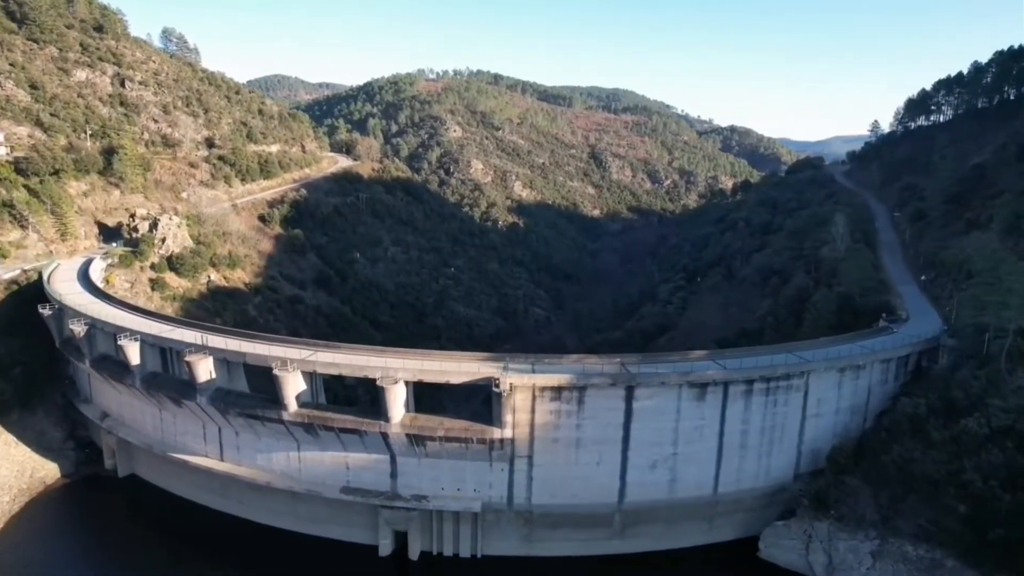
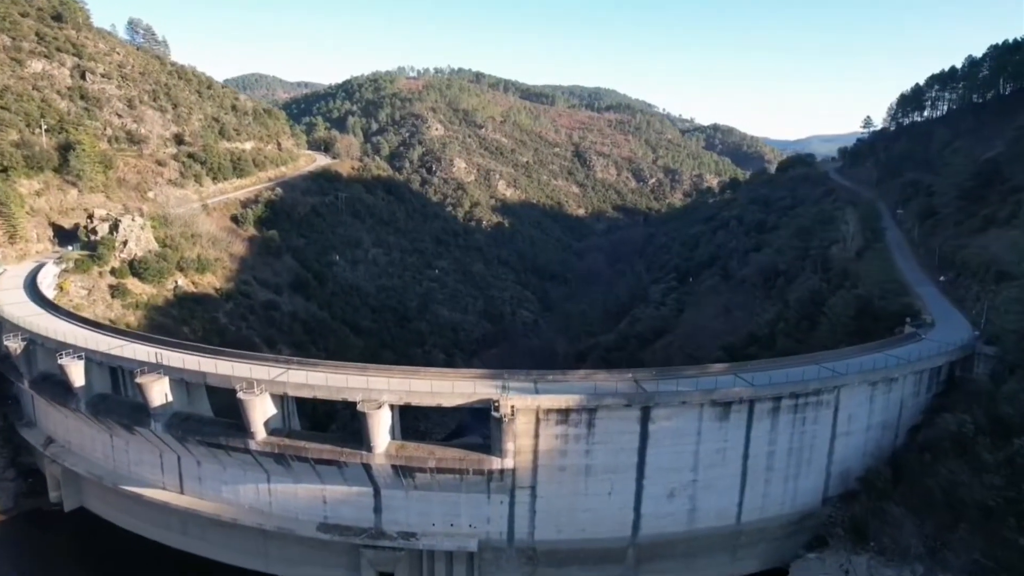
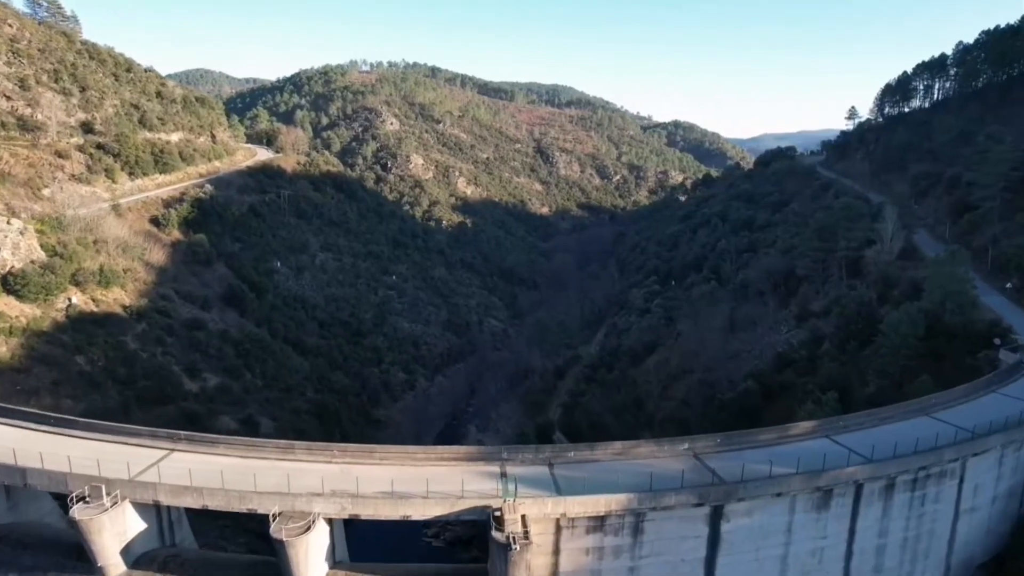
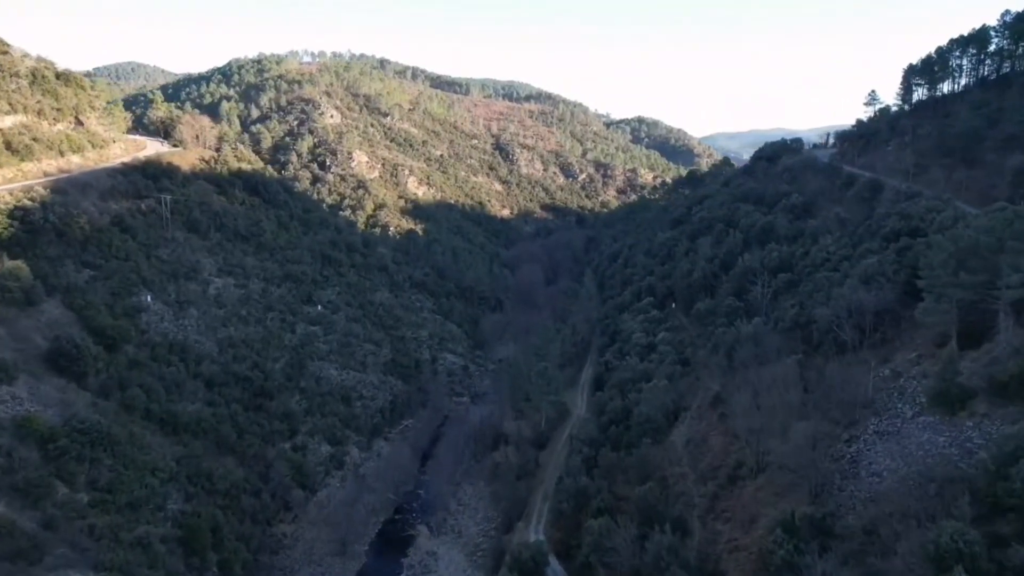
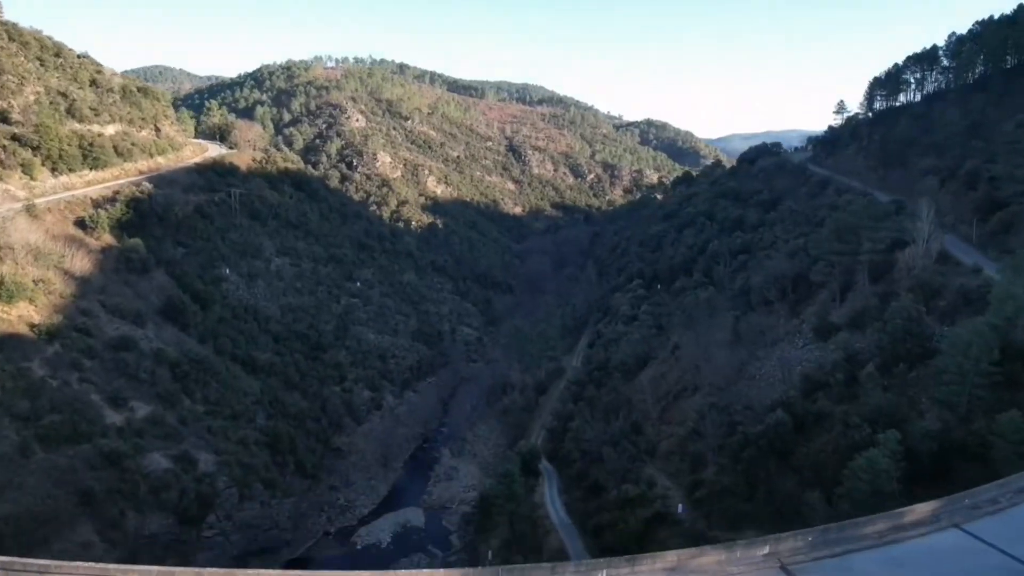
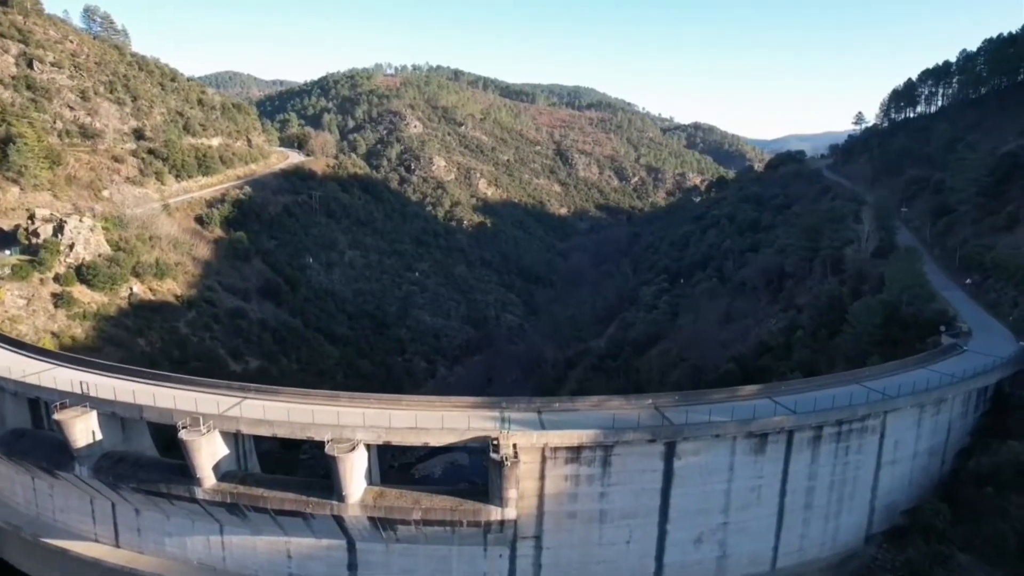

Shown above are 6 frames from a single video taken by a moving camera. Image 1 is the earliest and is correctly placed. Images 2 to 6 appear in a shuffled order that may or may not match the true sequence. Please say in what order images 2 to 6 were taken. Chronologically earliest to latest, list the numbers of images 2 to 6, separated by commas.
2, 6, 3, 5, 4
